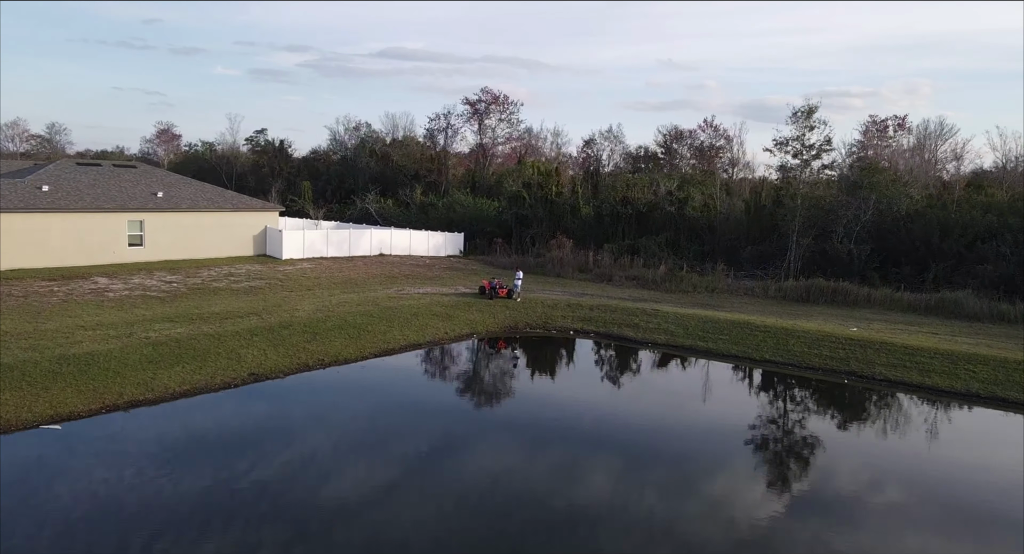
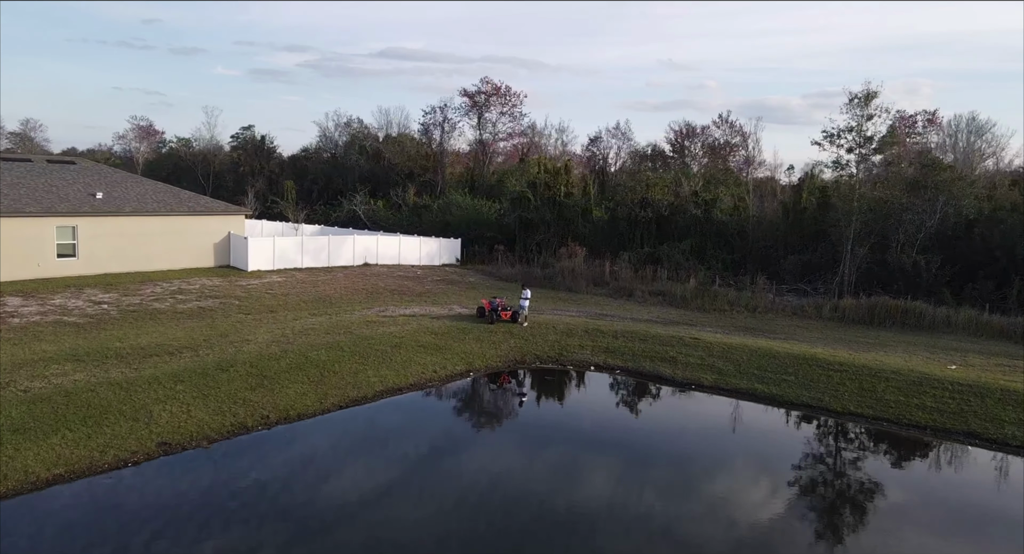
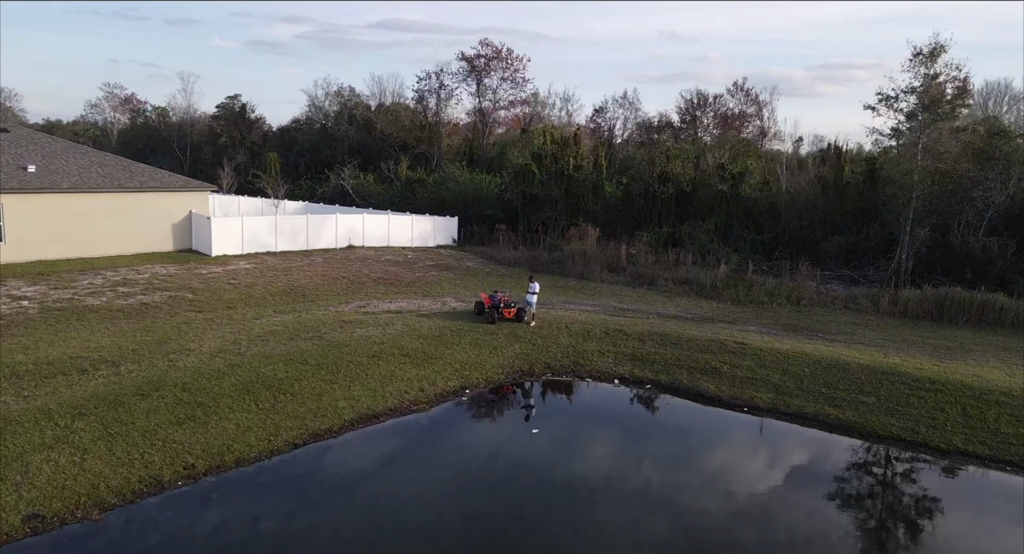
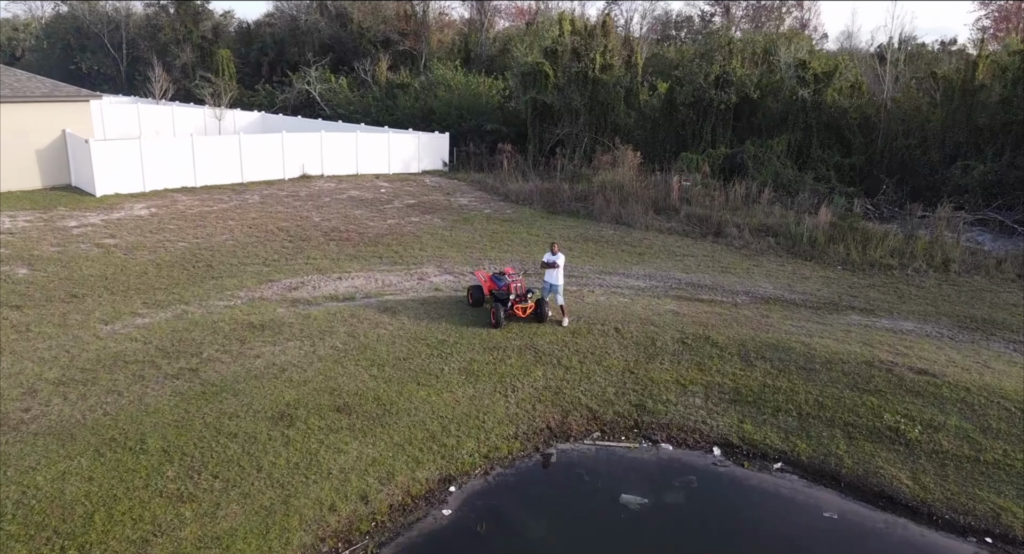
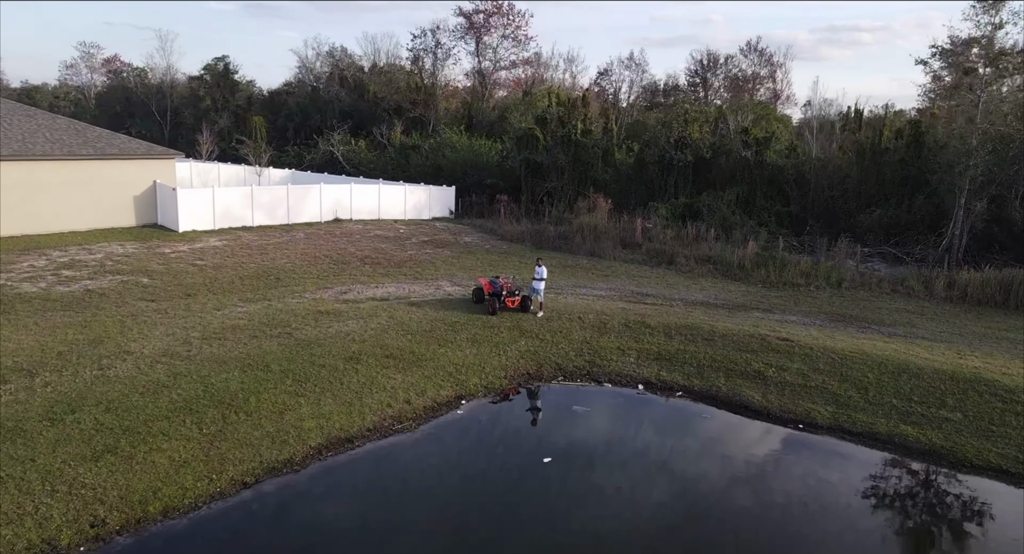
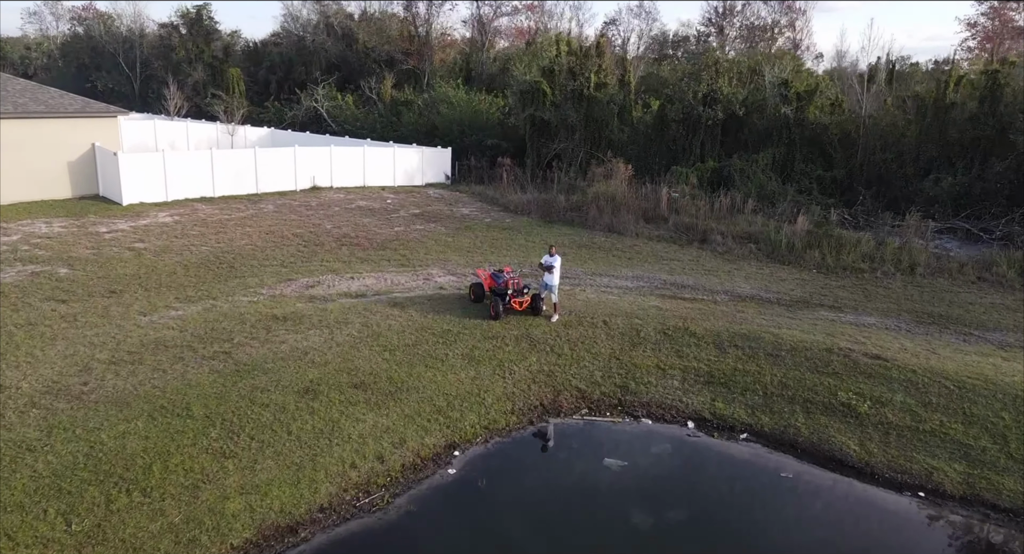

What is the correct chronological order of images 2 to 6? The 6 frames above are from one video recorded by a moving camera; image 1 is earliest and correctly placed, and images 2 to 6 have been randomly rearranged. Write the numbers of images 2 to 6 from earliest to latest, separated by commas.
2, 3, 5, 6, 4
